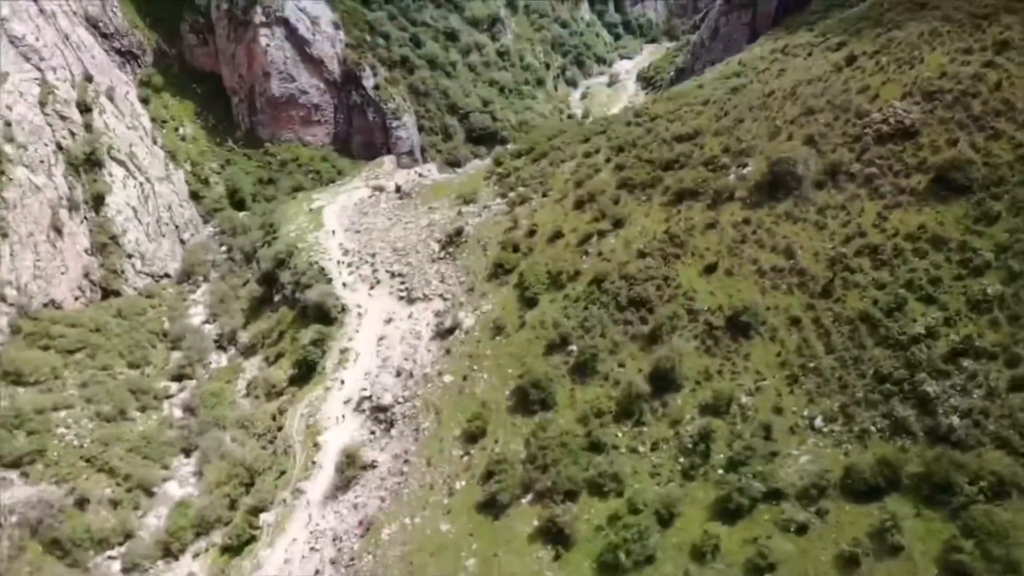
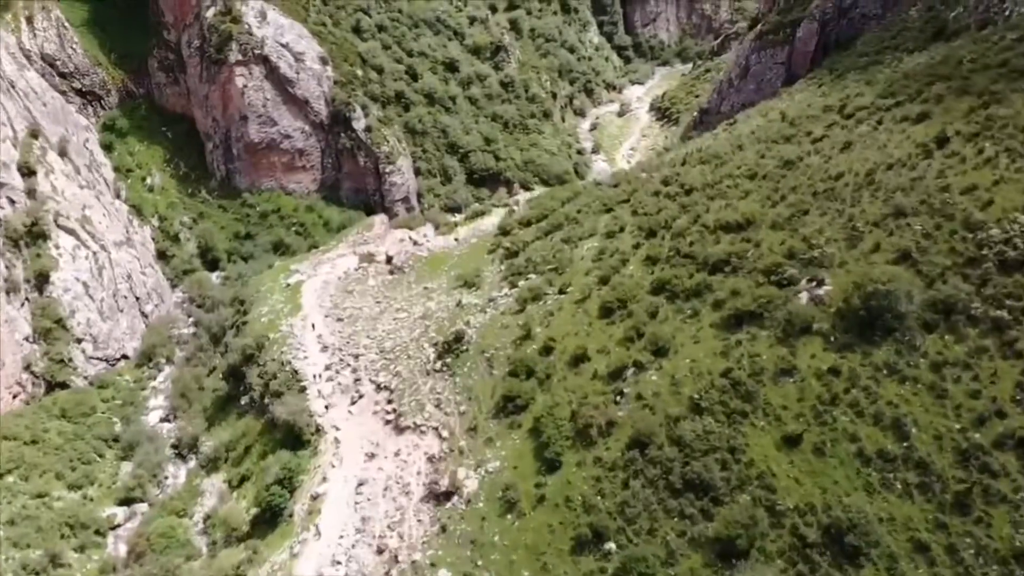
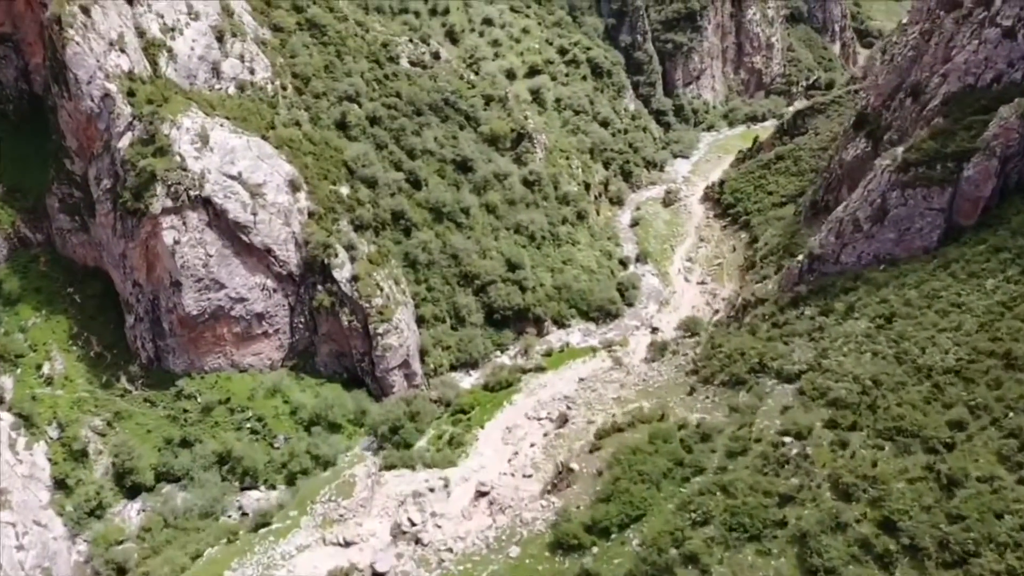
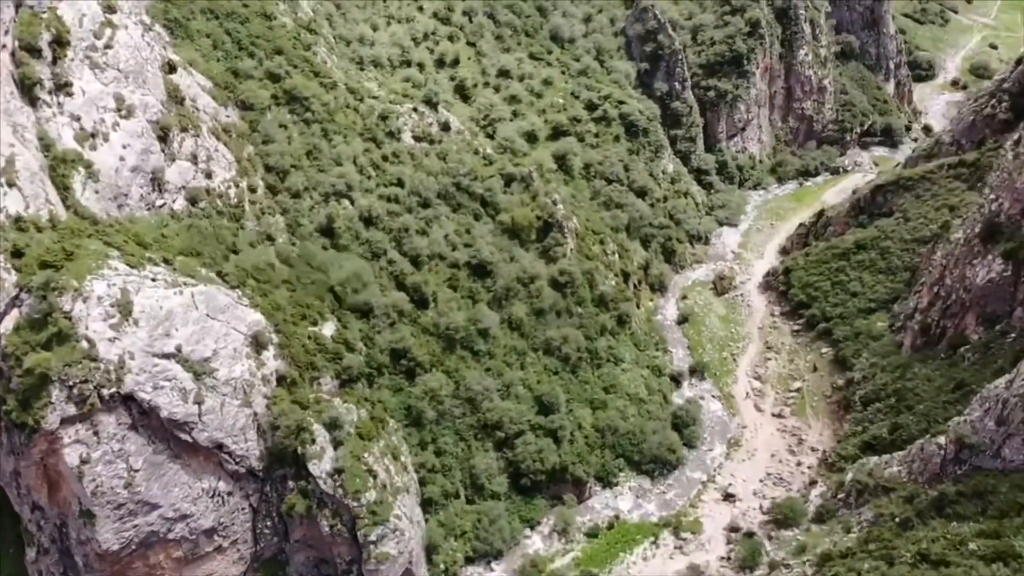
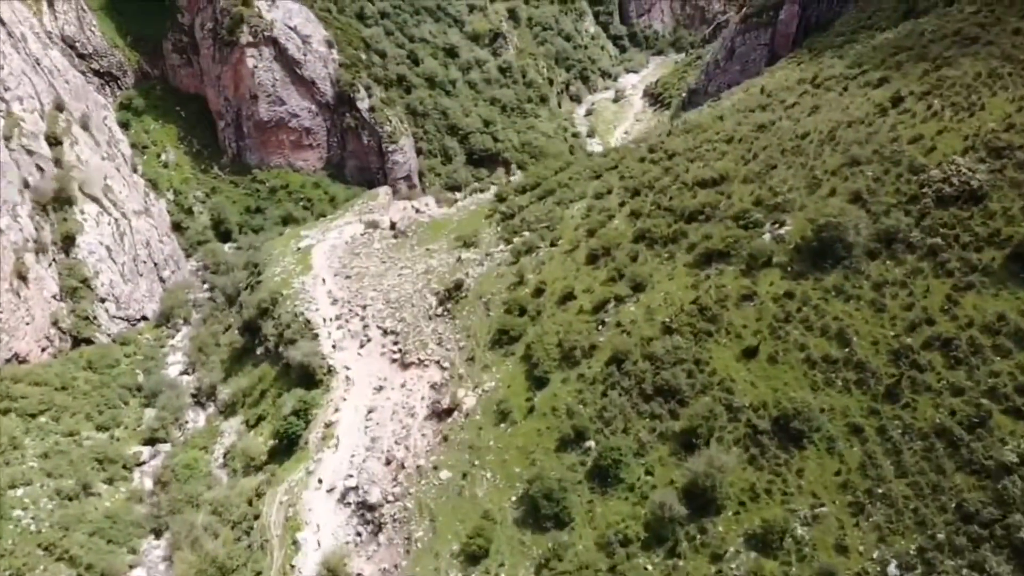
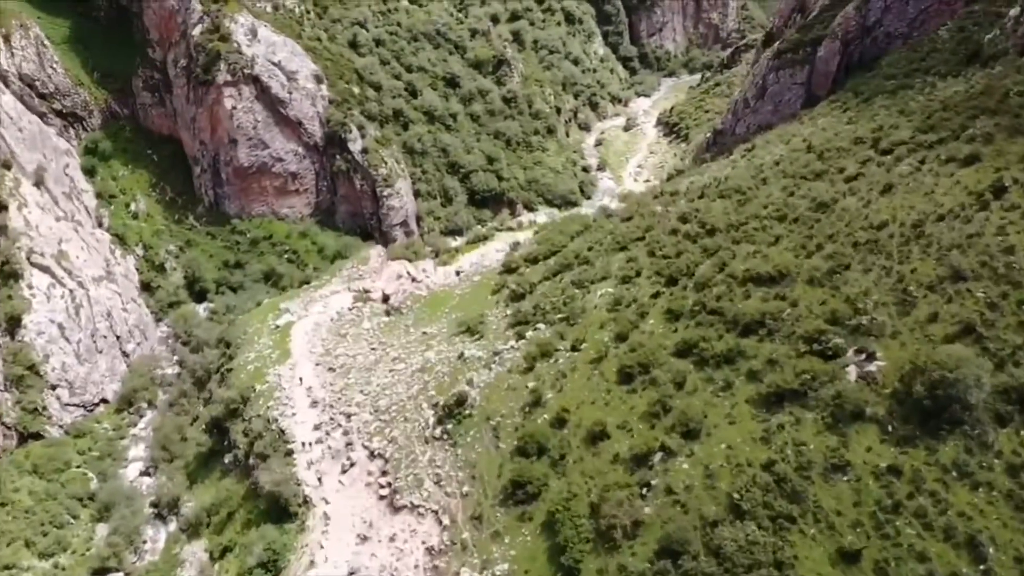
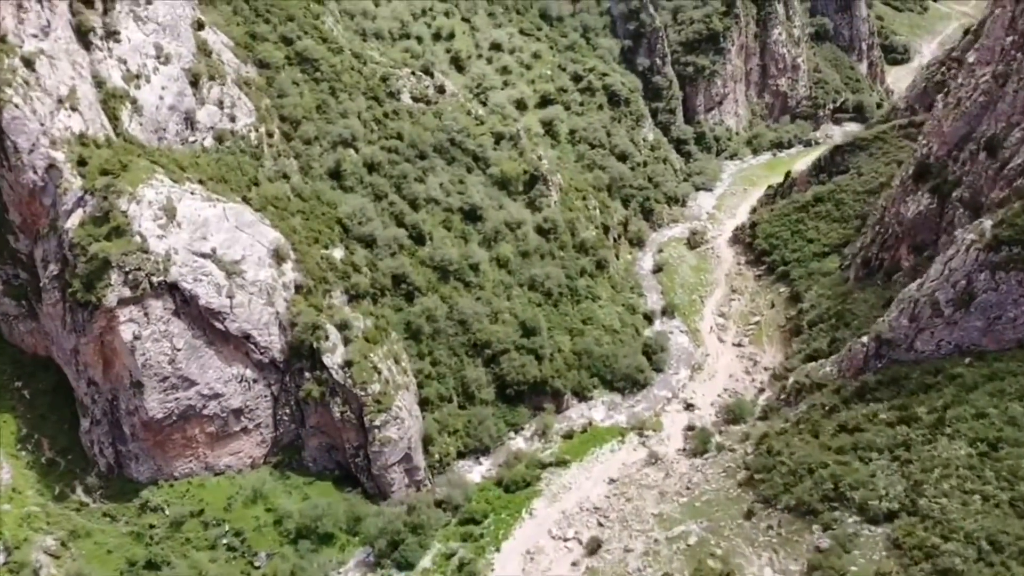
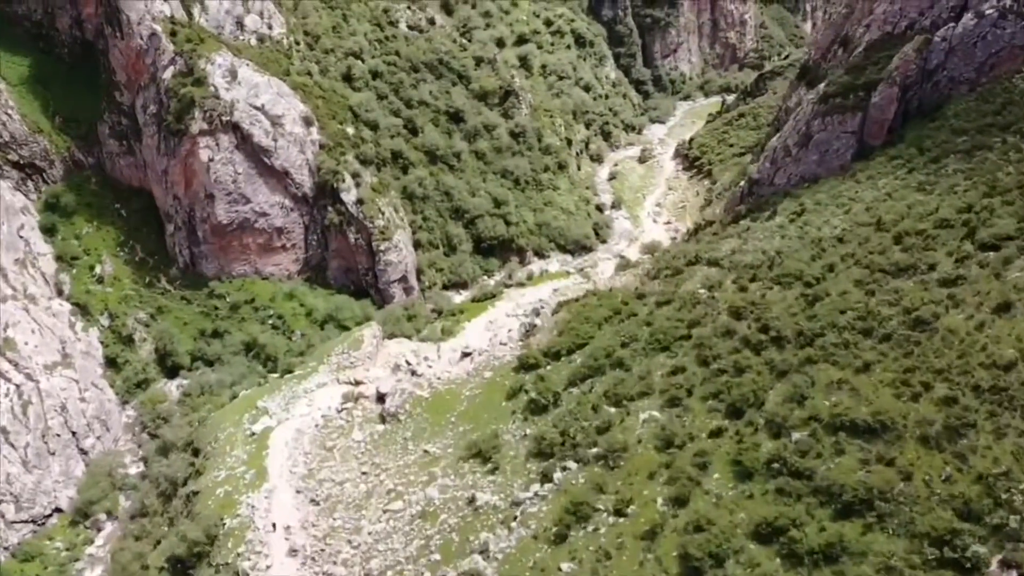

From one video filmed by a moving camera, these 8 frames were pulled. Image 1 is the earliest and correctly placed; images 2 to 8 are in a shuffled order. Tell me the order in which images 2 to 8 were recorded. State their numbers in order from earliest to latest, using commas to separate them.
5, 2, 6, 8, 3, 7, 4
